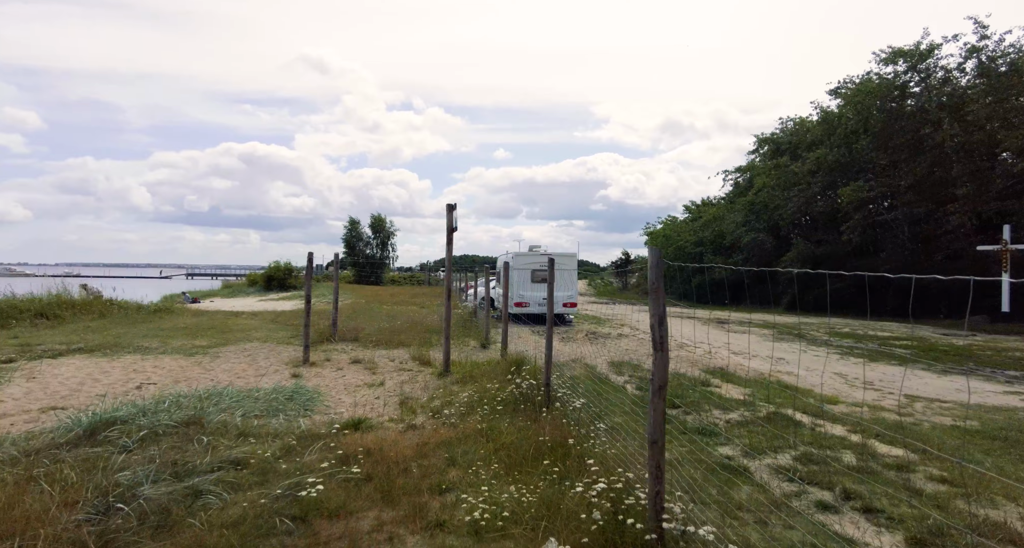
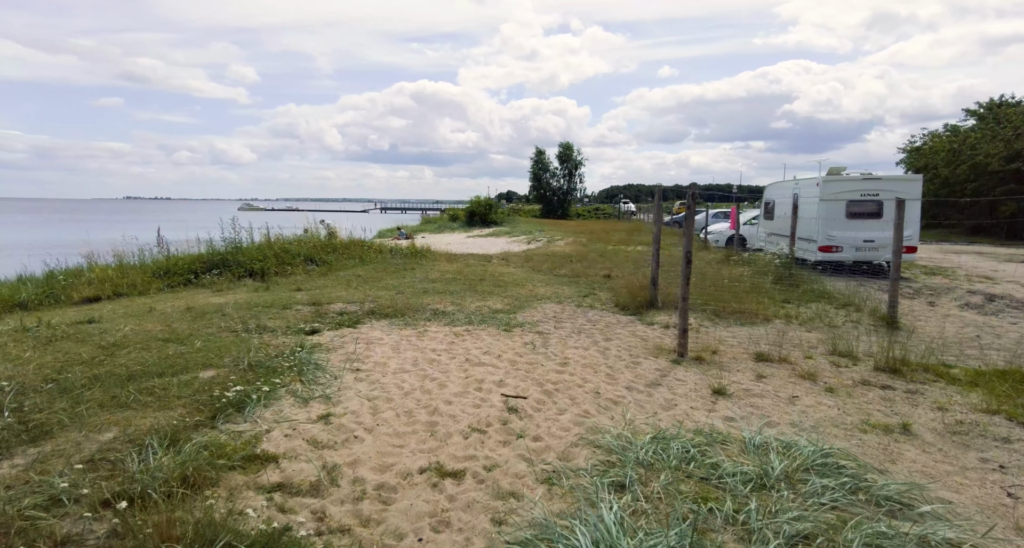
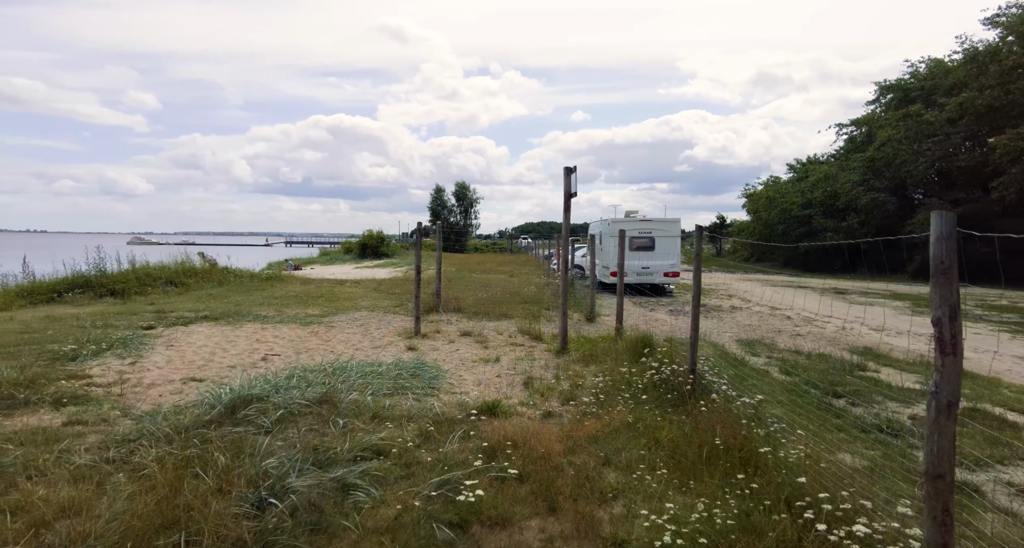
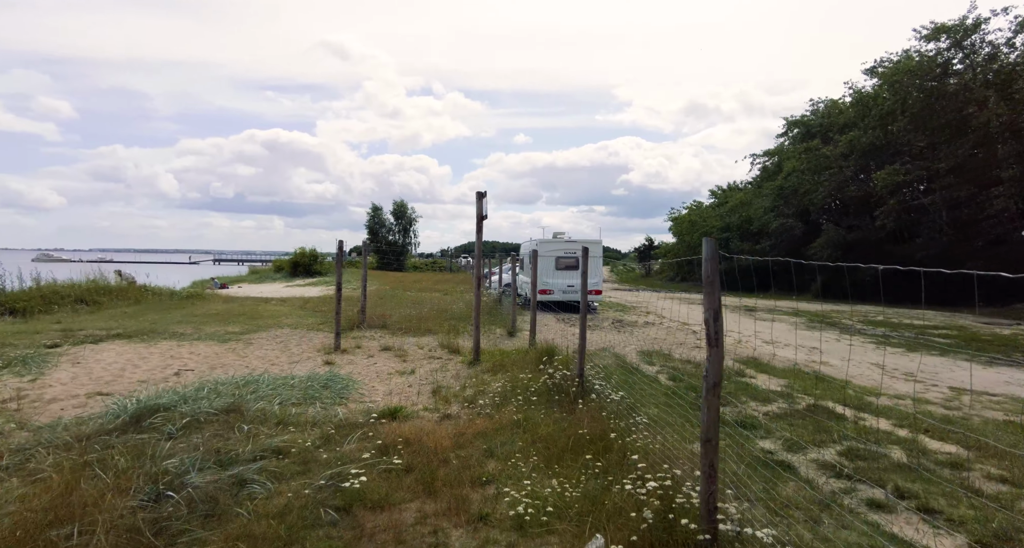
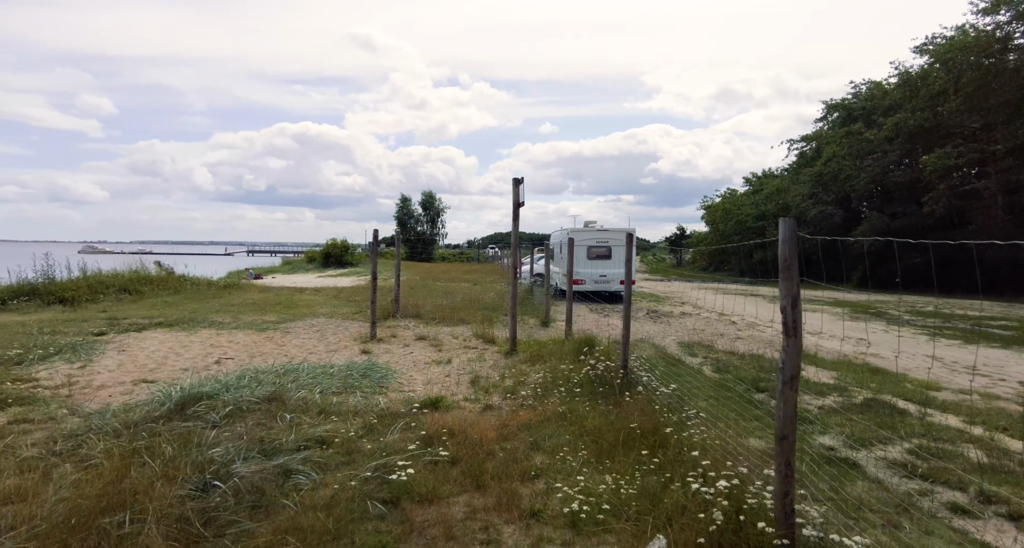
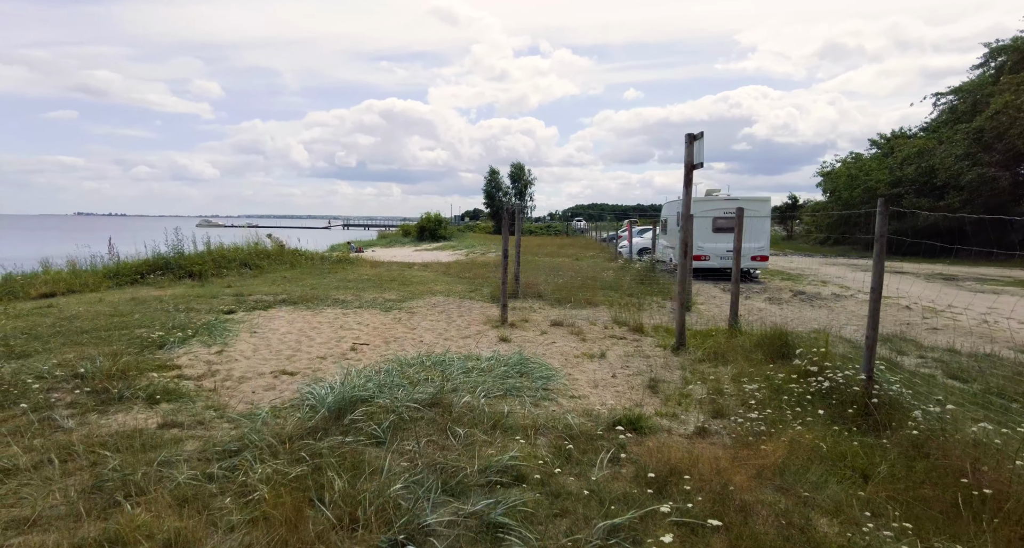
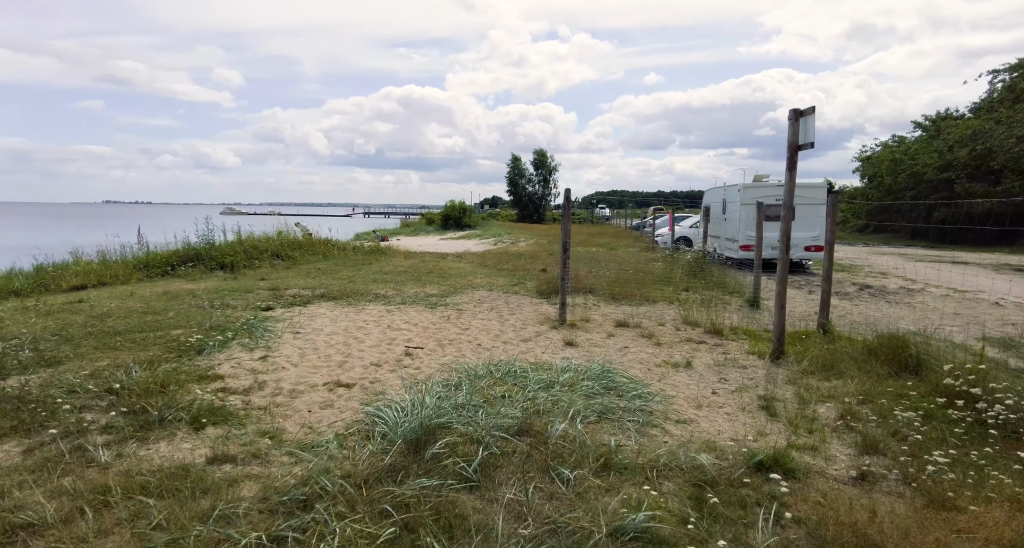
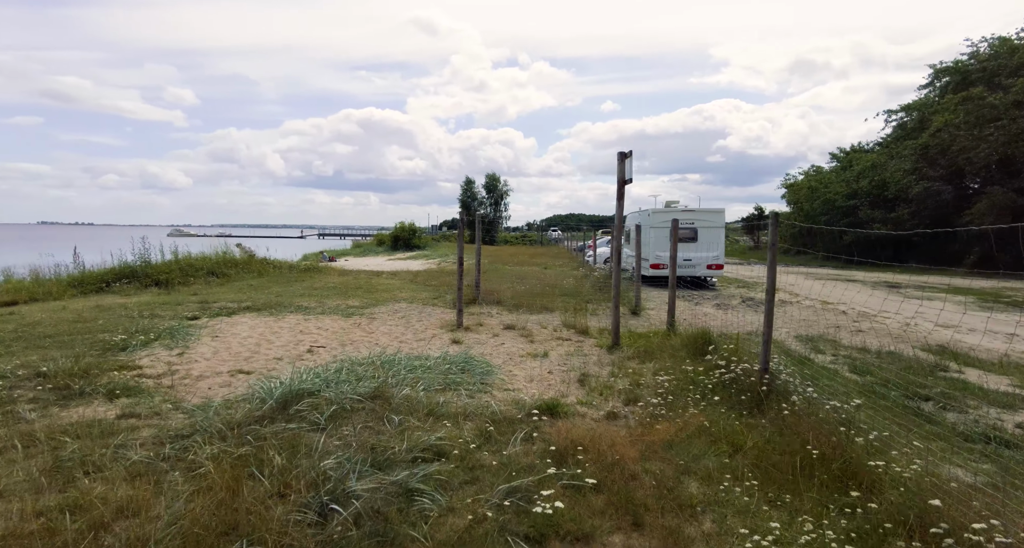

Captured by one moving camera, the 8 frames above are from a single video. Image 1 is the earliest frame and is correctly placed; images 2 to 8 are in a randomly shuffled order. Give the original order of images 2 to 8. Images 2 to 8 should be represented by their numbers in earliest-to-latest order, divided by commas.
4, 5, 3, 8, 6, 7, 2
